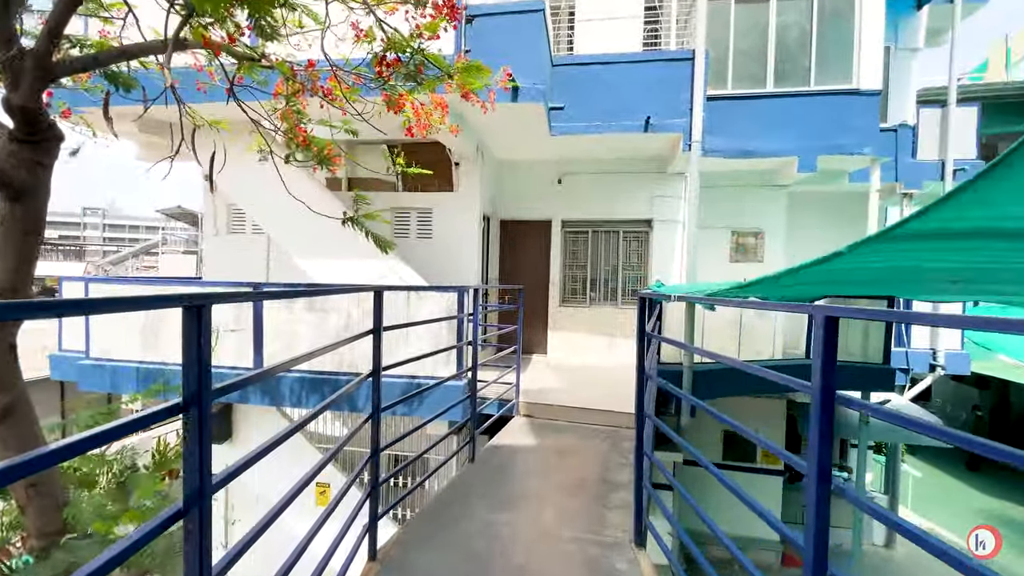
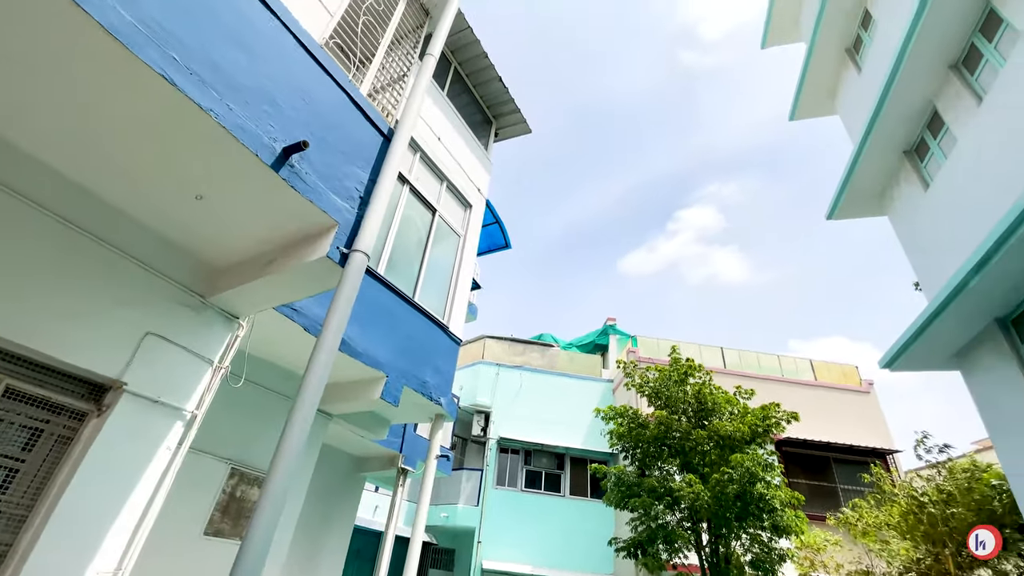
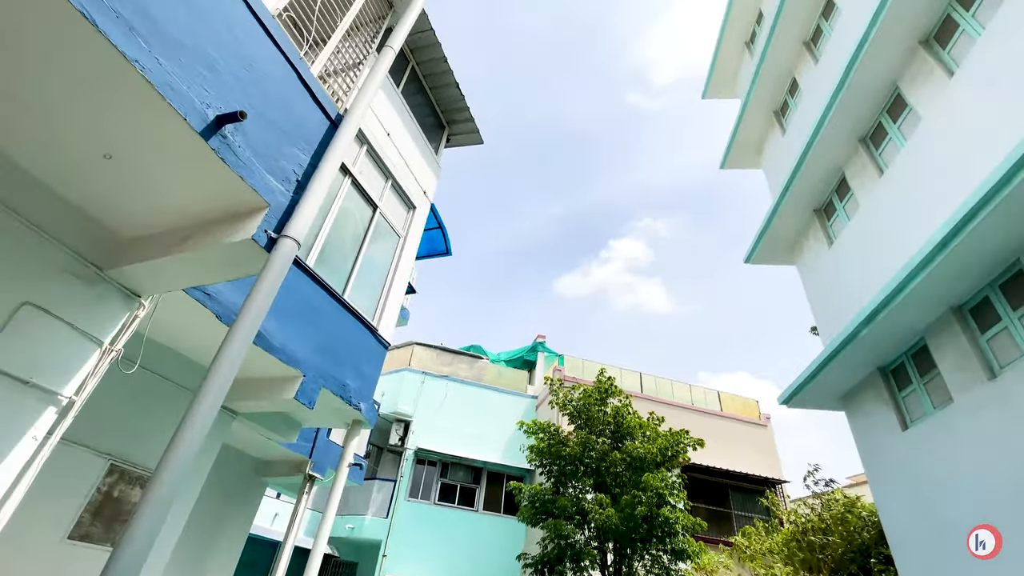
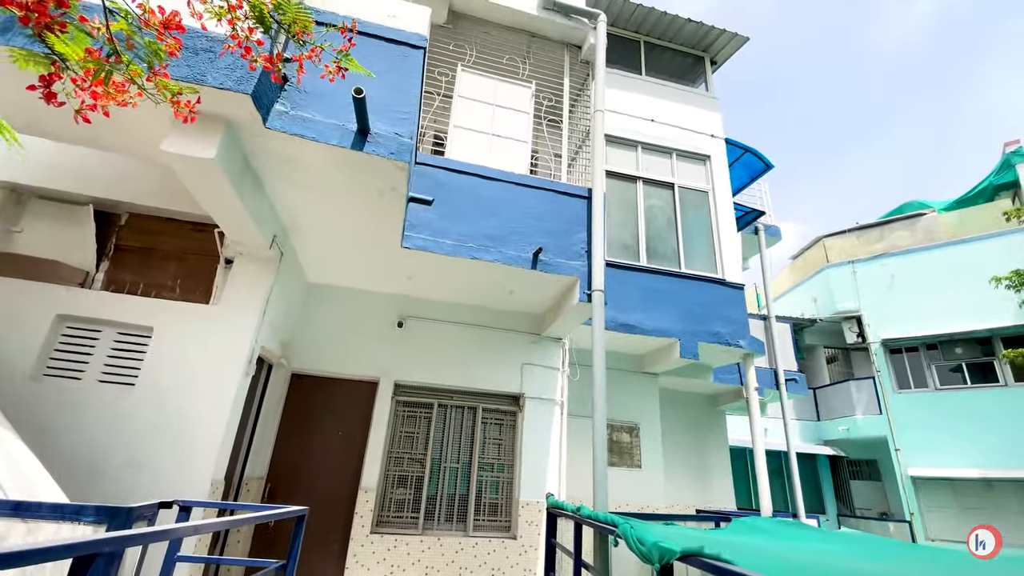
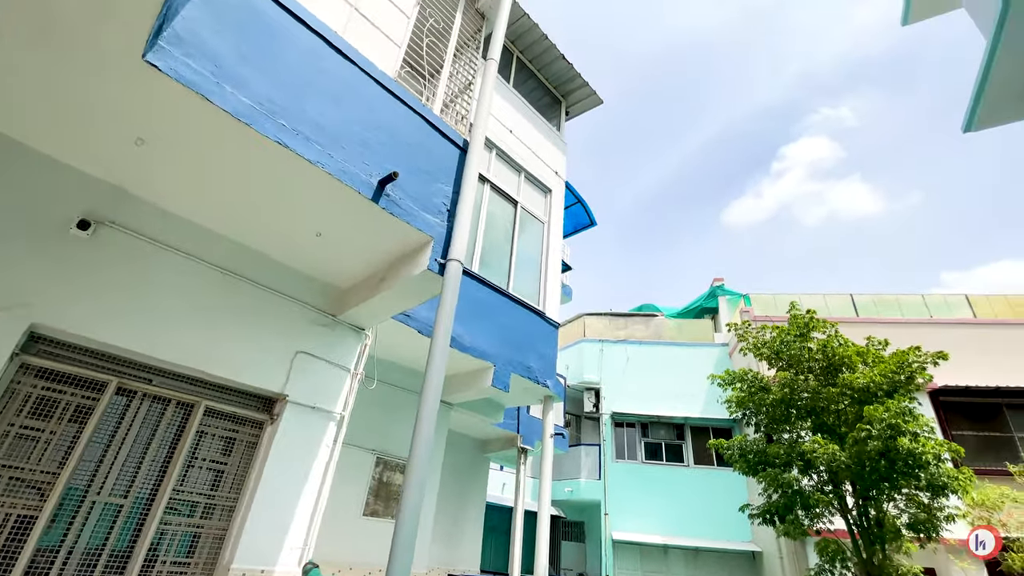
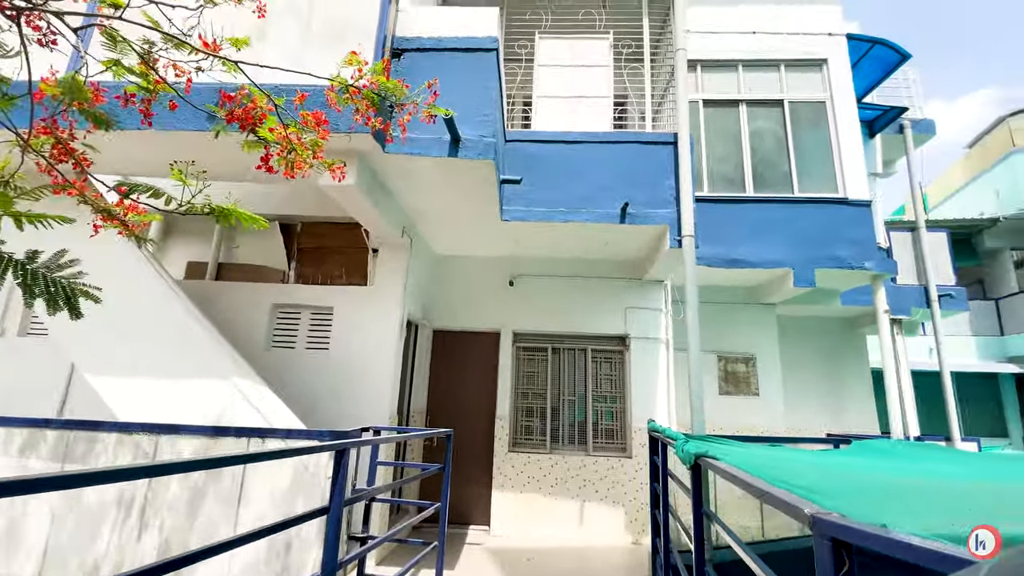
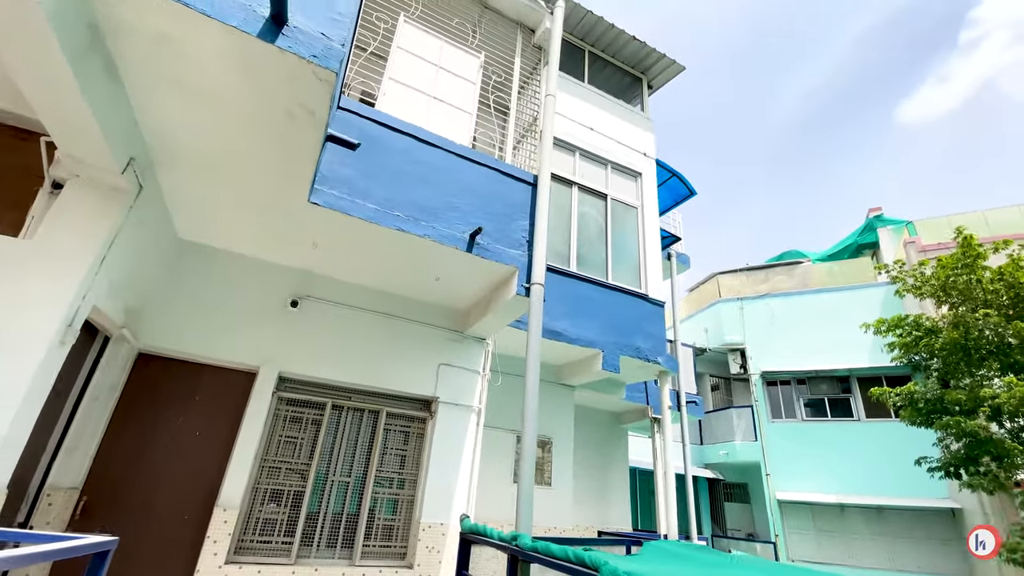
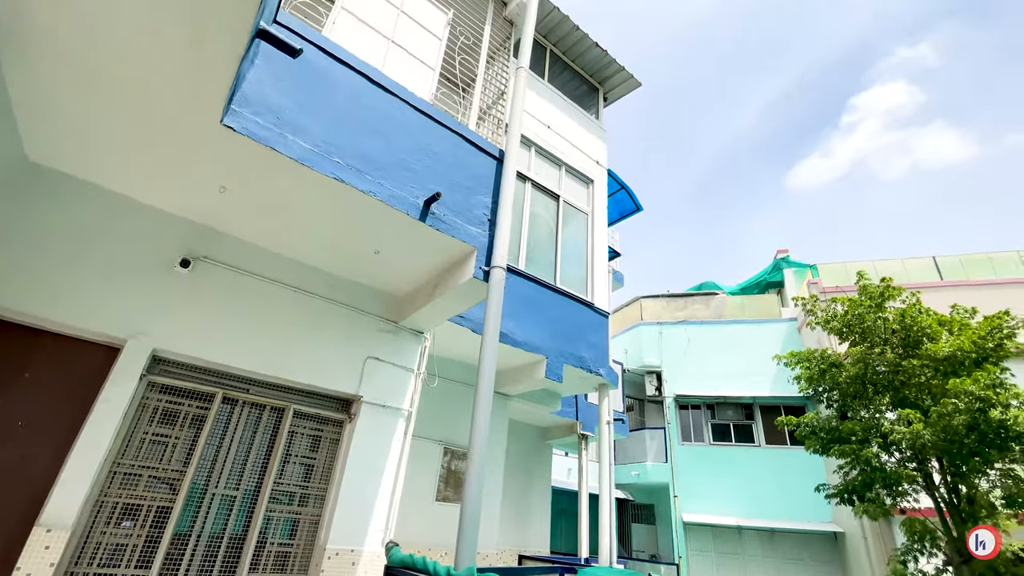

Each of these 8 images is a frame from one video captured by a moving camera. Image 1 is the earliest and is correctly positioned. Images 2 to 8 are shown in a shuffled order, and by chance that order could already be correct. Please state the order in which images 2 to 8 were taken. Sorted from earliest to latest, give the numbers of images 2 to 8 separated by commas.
6, 4, 7, 8, 5, 2, 3
